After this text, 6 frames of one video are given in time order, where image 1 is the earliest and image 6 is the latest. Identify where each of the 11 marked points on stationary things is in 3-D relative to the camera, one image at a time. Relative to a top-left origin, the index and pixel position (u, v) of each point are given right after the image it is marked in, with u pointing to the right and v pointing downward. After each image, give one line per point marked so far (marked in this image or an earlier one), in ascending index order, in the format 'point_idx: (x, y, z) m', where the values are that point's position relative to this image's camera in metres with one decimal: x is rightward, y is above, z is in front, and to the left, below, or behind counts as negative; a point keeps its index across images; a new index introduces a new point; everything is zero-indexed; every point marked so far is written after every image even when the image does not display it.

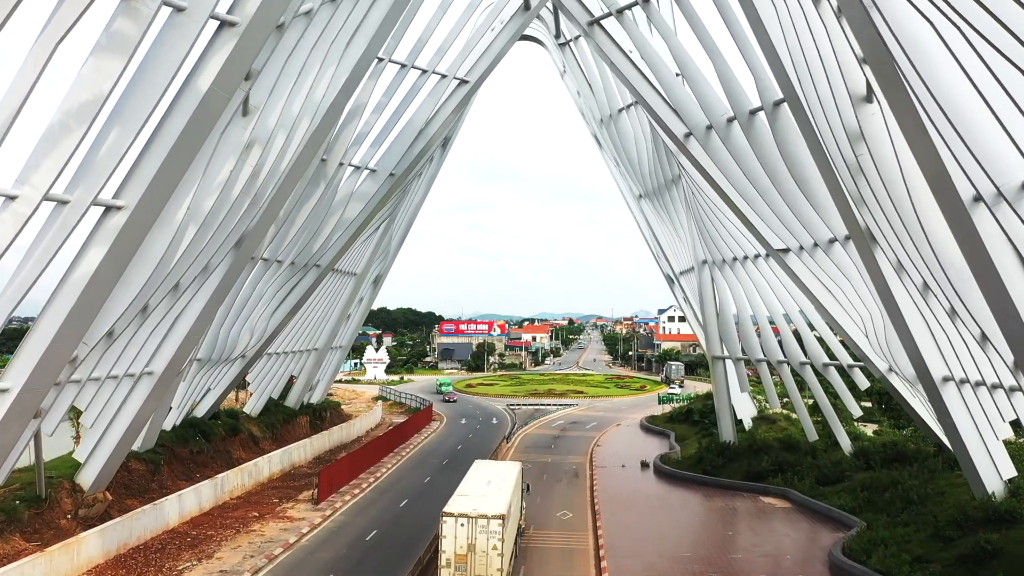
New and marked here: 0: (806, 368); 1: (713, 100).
0: (+5.2, -1.4, +19.6) m
1: (+3.1, +2.8, +16.7) m
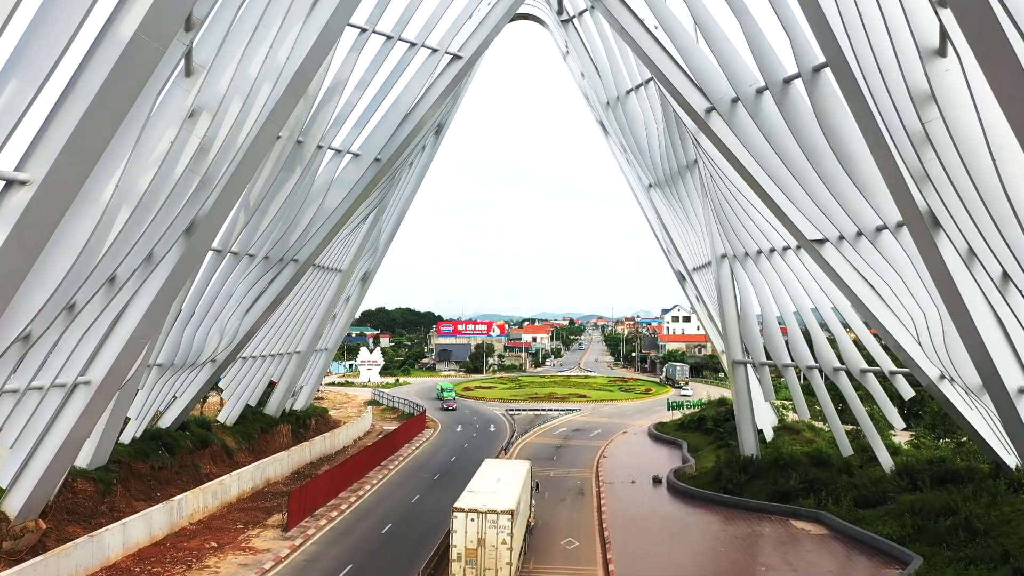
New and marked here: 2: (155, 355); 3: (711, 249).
0: (+5.2, -1.4, +17.4) m
1: (+3.0, +2.9, +14.6) m
2: (-5.8, -1.1, +18.0) m
3: (+3.6, +0.7, +19.8) m
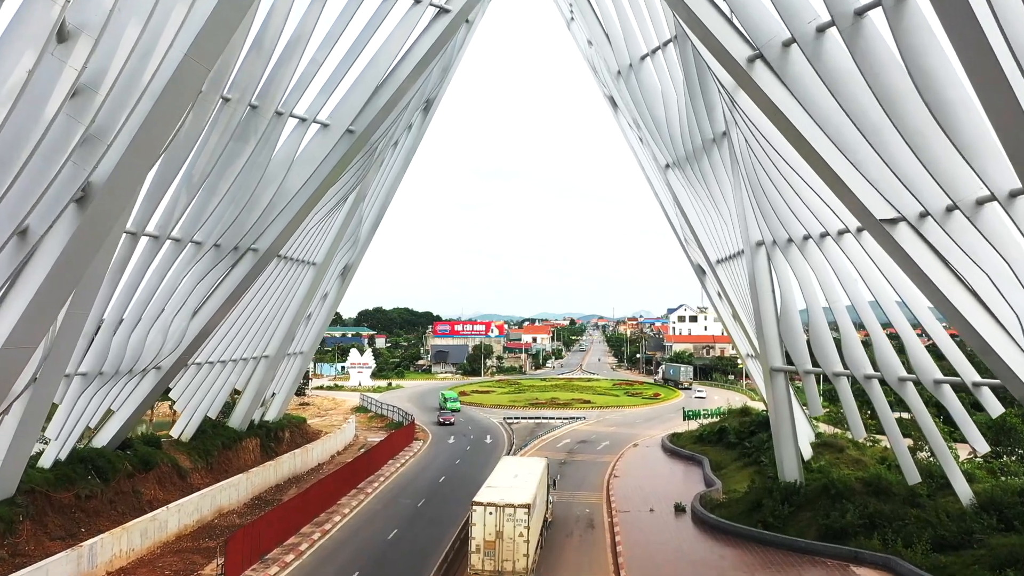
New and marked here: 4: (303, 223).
0: (+5.1, -1.3, +14.3) m
1: (+3.0, +3.0, +11.5) m
2: (-5.9, -1.0, +14.9) m
3: (+3.5, +0.8, +16.7) m
4: (-3.6, +1.1, +19.1) m
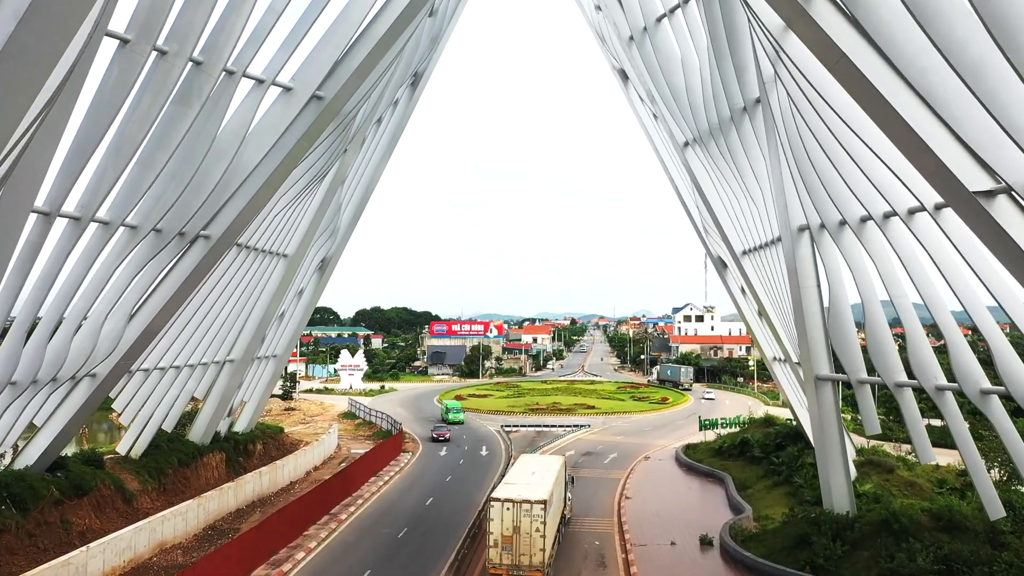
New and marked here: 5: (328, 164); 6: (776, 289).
0: (+5.1, -1.2, +11.7) m
1: (+2.9, +3.1, +8.8) m
2: (-5.9, -0.9, +12.3) m
3: (+3.5, +0.9, +14.0) m
4: (-3.7, +1.2, +16.5) m
5: (-3.0, +2.0, +18.2) m
6: (+4.1, 0.0, +17.0) m
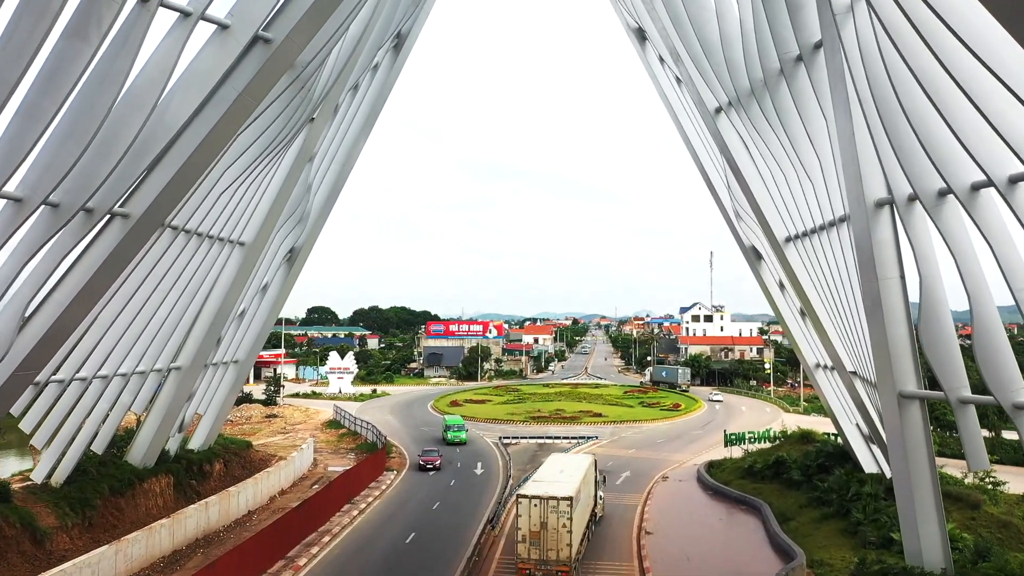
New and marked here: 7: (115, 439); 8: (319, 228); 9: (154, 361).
0: (+5.0, -1.1, +8.5) m
1: (+2.9, +3.2, +5.7) m
2: (-6.0, -0.8, +9.2) m
3: (+3.4, +1.0, +10.9) m
4: (-3.7, +1.3, +13.4) m
5: (-3.0, +2.1, +15.1) m
6: (+4.1, +0.1, +13.9) m
7: (-6.5, -2.4, +18.3) m
8: (-3.4, +1.1, +19.4) m
9: (-5.2, -1.0, +15.8) m
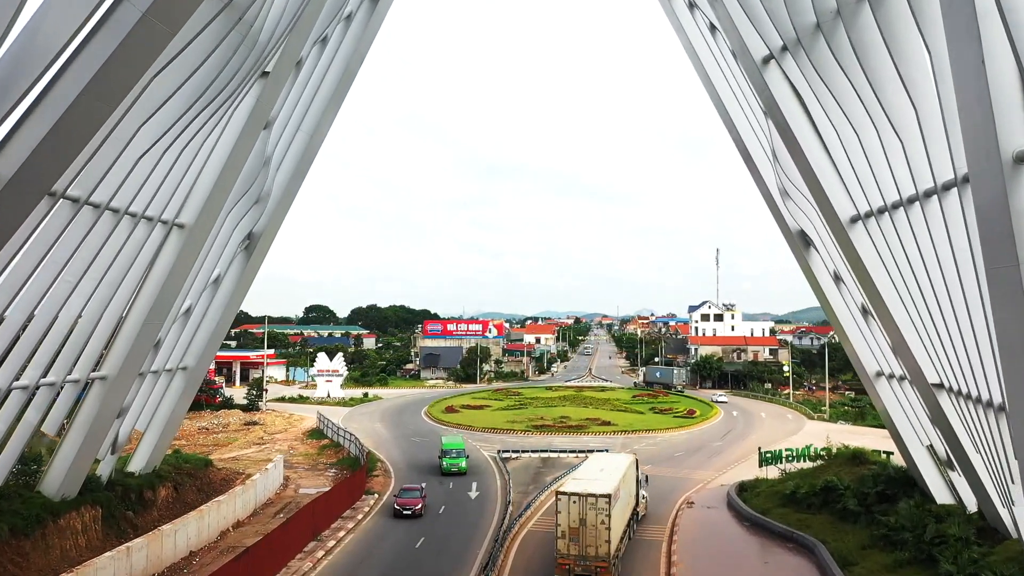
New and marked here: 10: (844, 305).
0: (+5.0, -1.0, +5.5) m
1: (+2.9, +3.3, +2.6) m
2: (-6.0, -0.7, +6.1) m
3: (+3.4, +1.1, +7.8) m
4: (-3.7, +1.4, +10.3) m
5: (-3.1, +2.2, +12.0) m
6: (+4.0, +0.2, +10.8) m
7: (-6.5, -2.3, +15.2) m
8: (-3.4, +1.2, +16.3) m
9: (-5.2, -0.9, +12.8) m
10: (+4.5, -0.2, +14.8) m
